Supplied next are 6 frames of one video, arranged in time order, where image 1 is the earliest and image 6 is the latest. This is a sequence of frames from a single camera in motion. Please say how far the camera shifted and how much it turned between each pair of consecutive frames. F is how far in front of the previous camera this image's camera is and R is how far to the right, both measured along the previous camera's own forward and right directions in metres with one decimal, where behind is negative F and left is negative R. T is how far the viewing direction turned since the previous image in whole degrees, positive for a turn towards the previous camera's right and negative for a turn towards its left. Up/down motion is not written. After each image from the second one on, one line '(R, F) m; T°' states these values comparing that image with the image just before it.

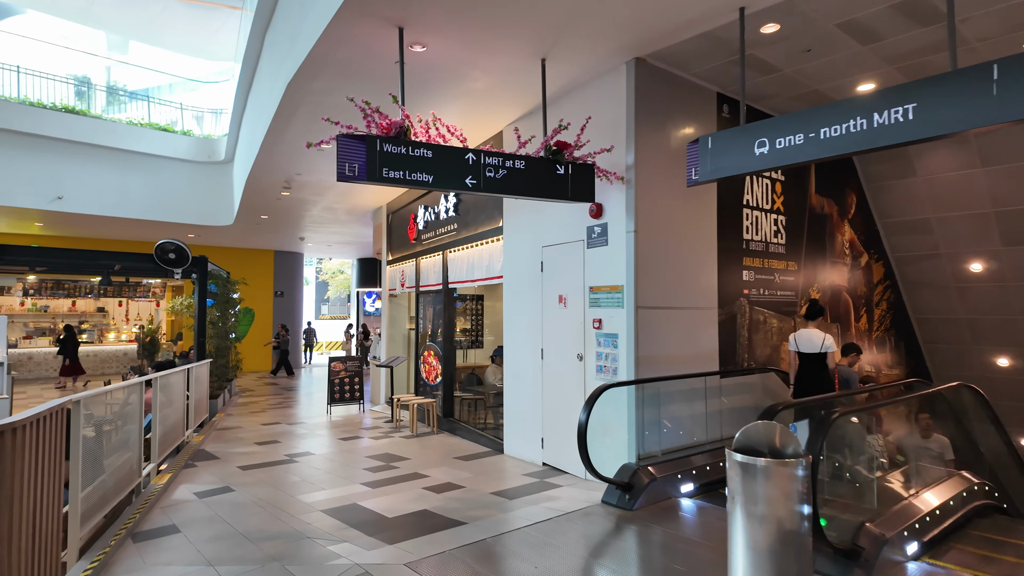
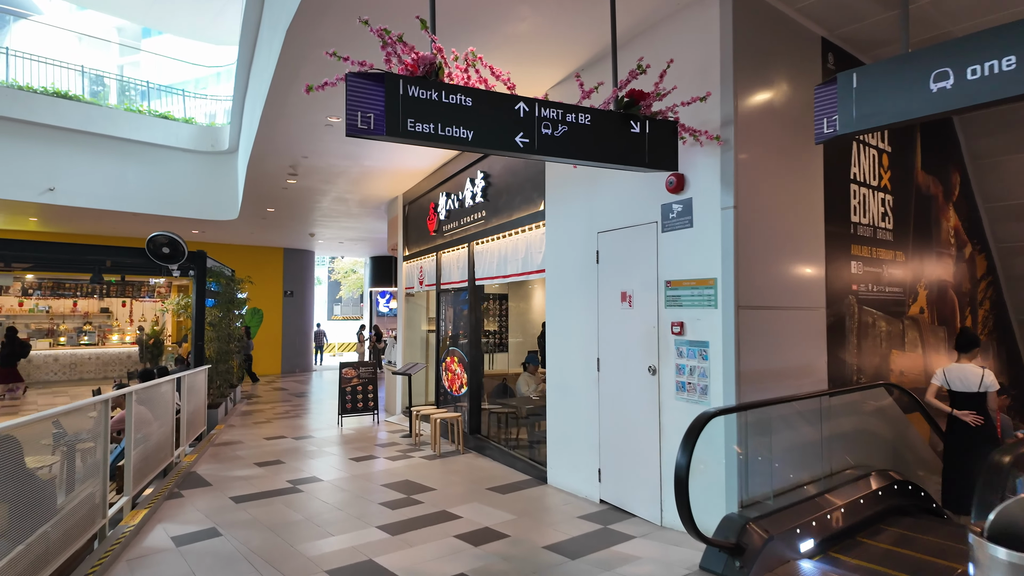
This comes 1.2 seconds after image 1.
(-0.3, +1.0) m; -1°
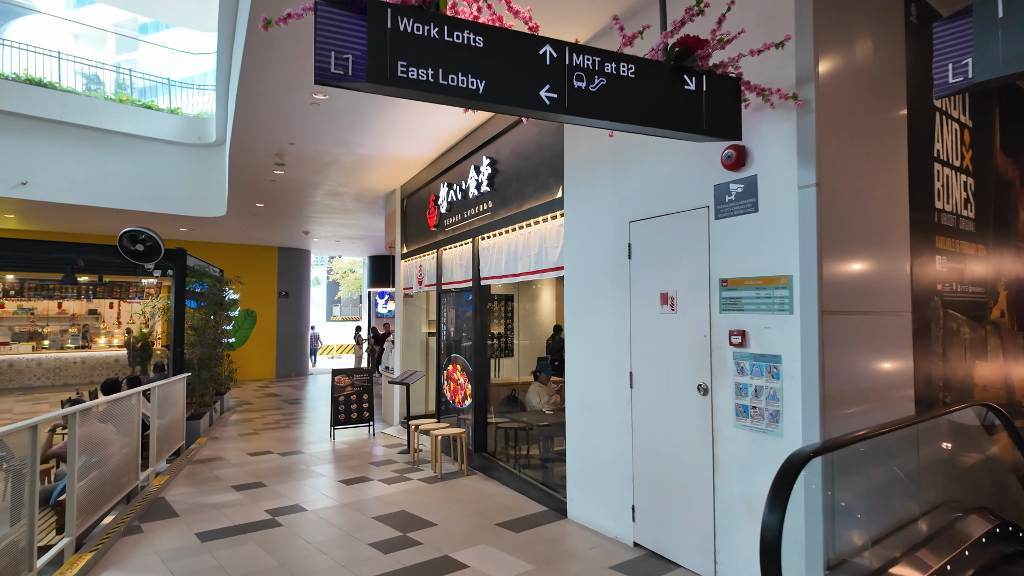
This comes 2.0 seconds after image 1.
(-0.1, +0.7) m; 0°
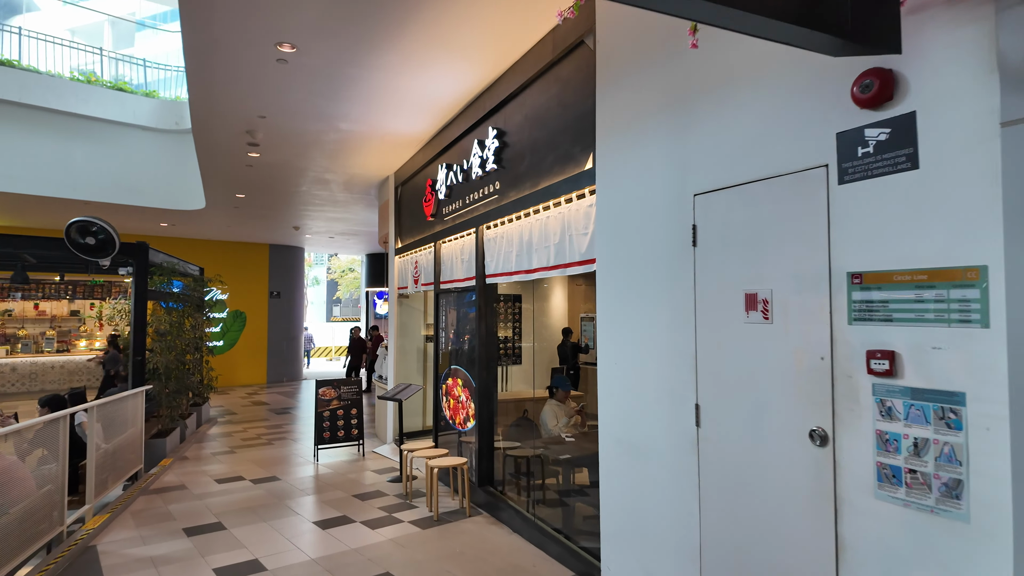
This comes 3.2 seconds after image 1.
(-0.1, +1.0) m; 0°
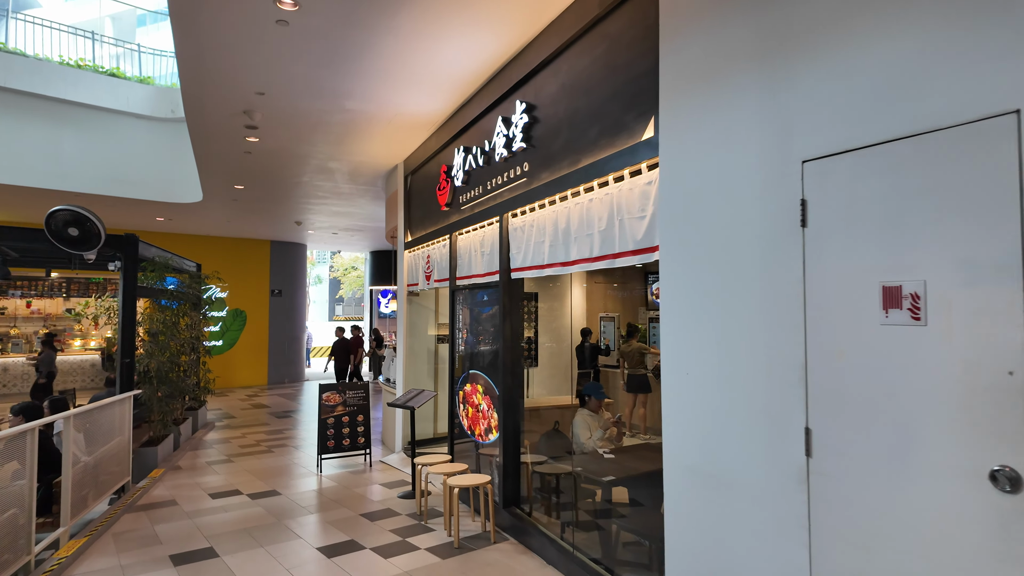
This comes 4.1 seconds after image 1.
(-0.2, +0.5) m; 0°
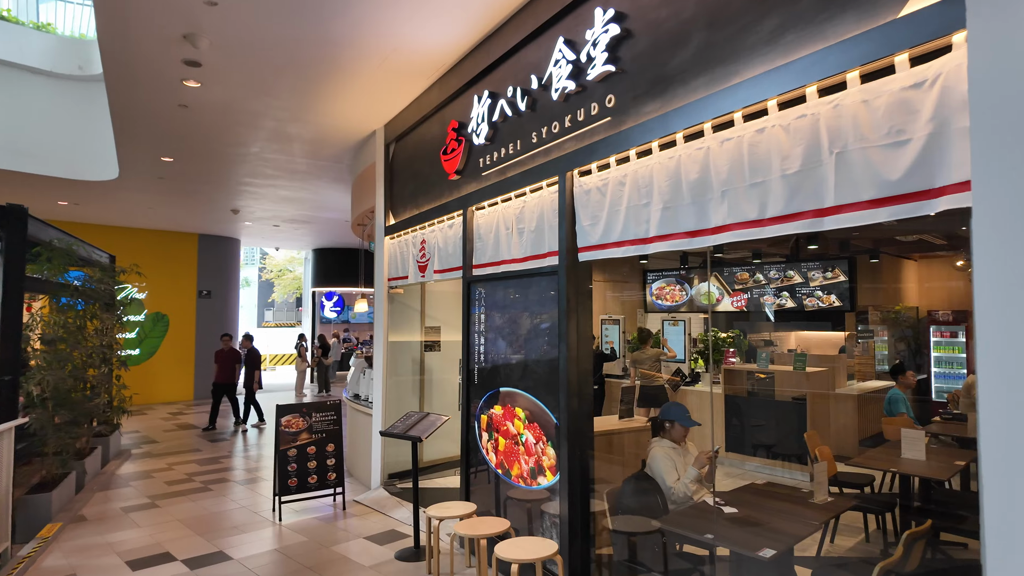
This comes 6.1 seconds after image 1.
(-0.7, +1.3) m; +6°
